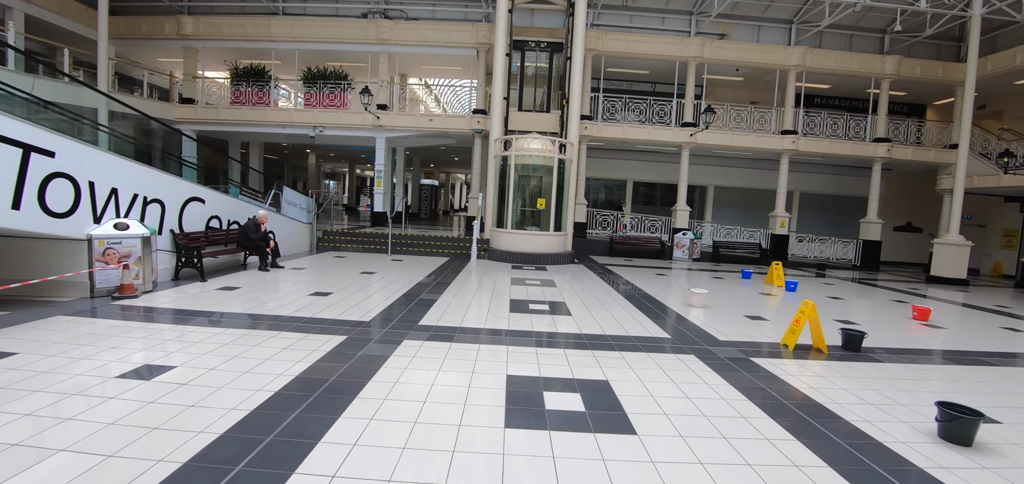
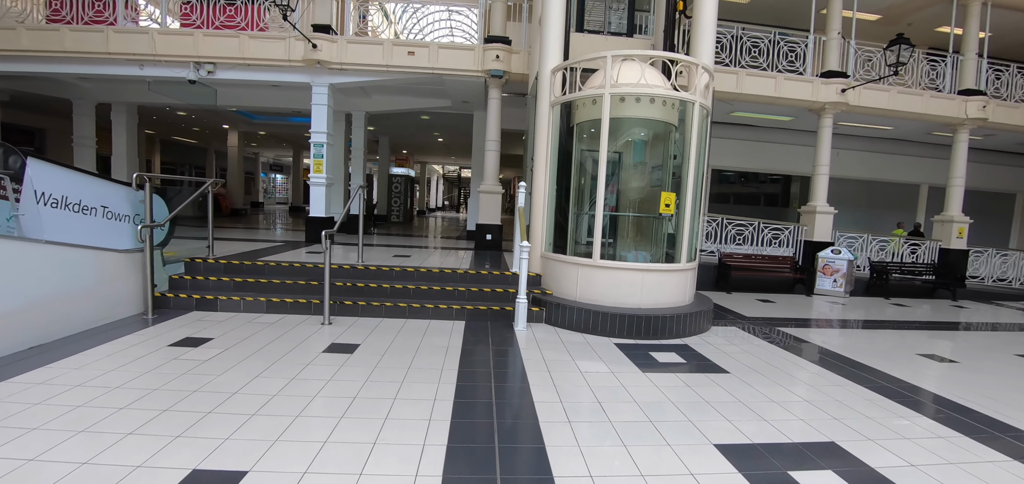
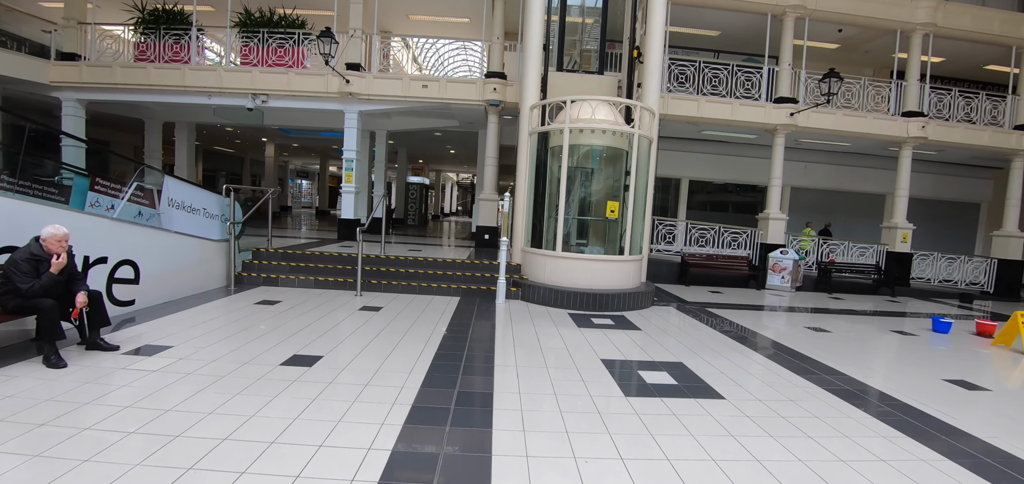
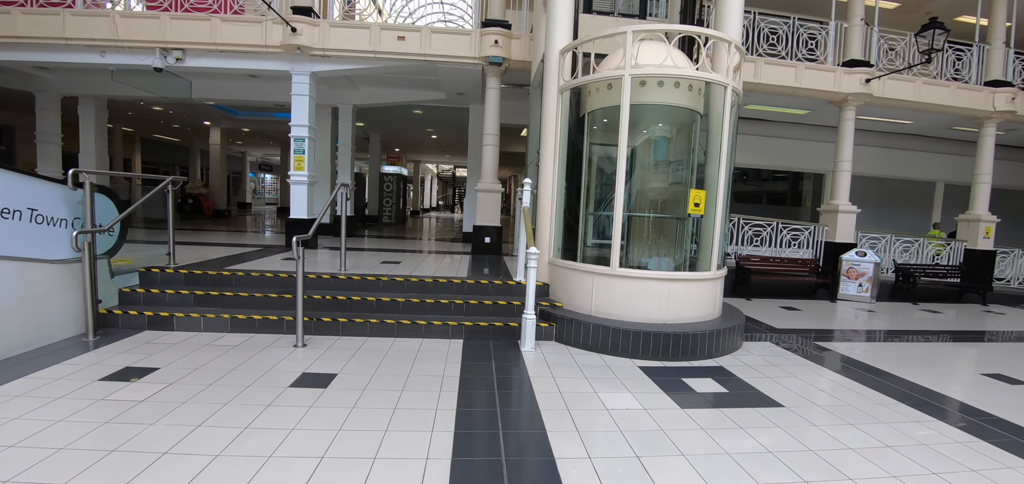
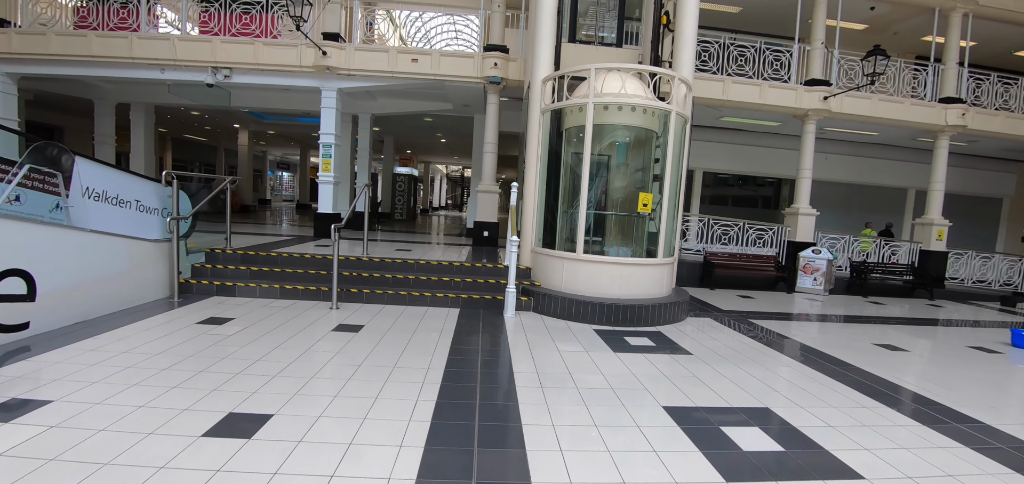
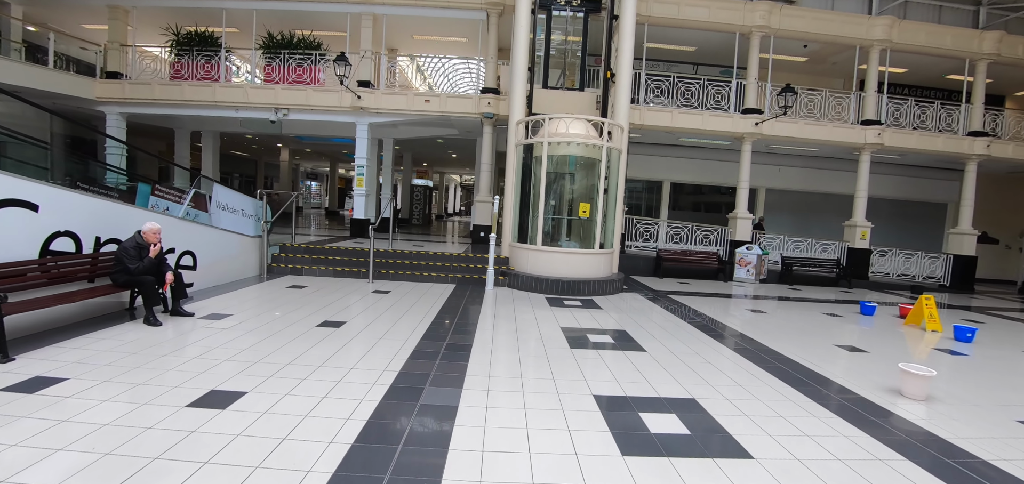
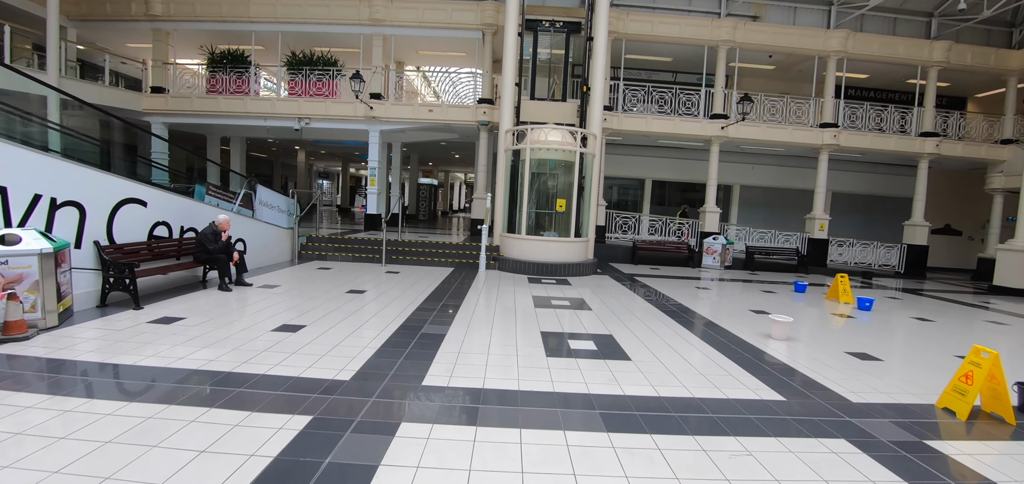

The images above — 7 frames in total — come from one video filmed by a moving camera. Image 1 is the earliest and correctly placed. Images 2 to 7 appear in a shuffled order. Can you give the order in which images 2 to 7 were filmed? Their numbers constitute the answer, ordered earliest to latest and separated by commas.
7, 6, 3, 5, 2, 4
